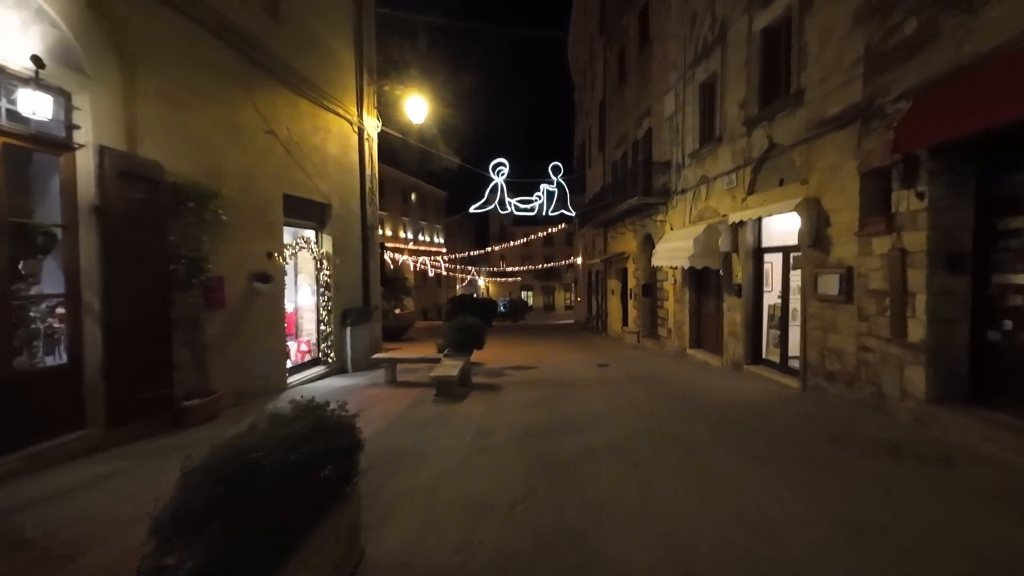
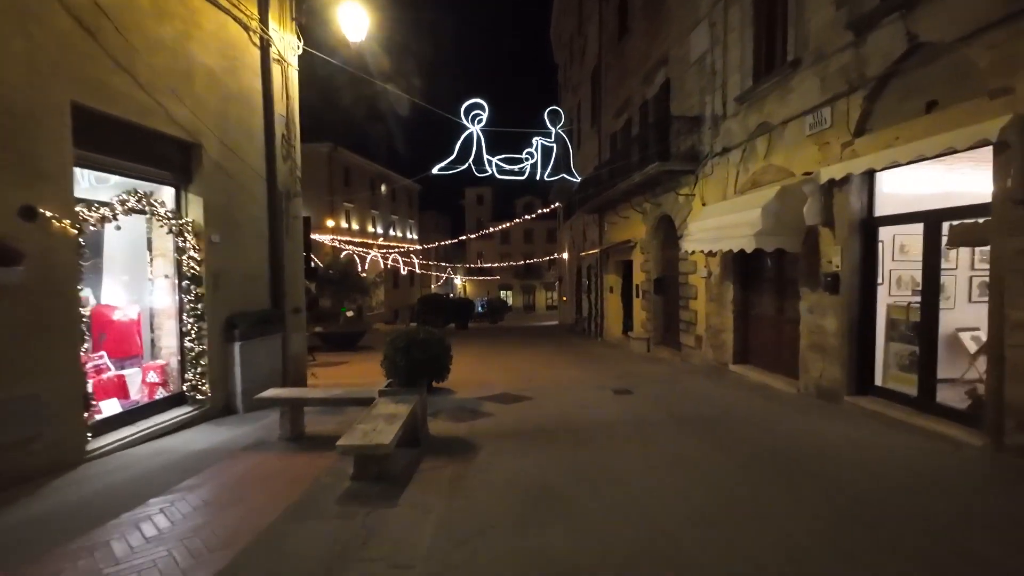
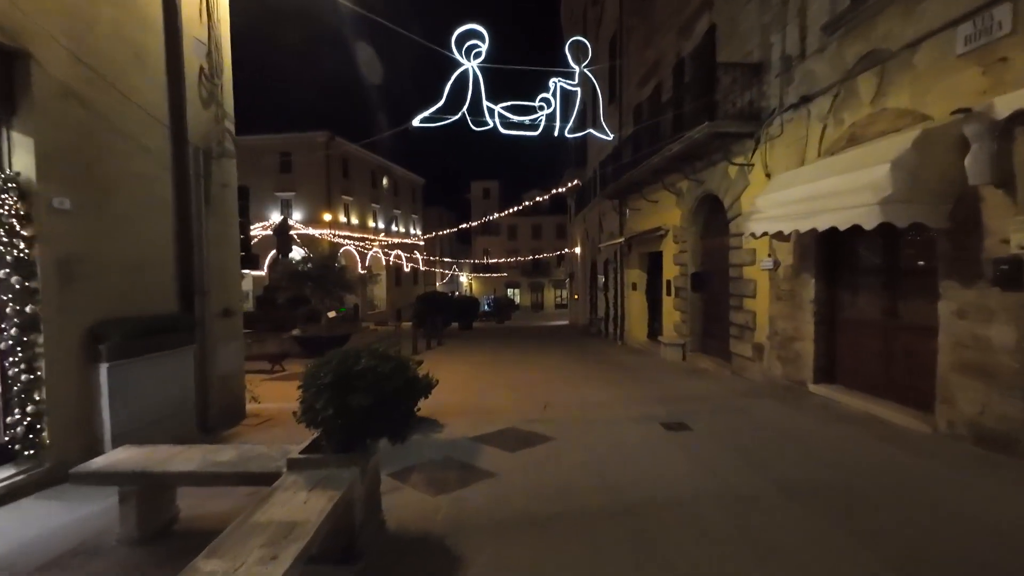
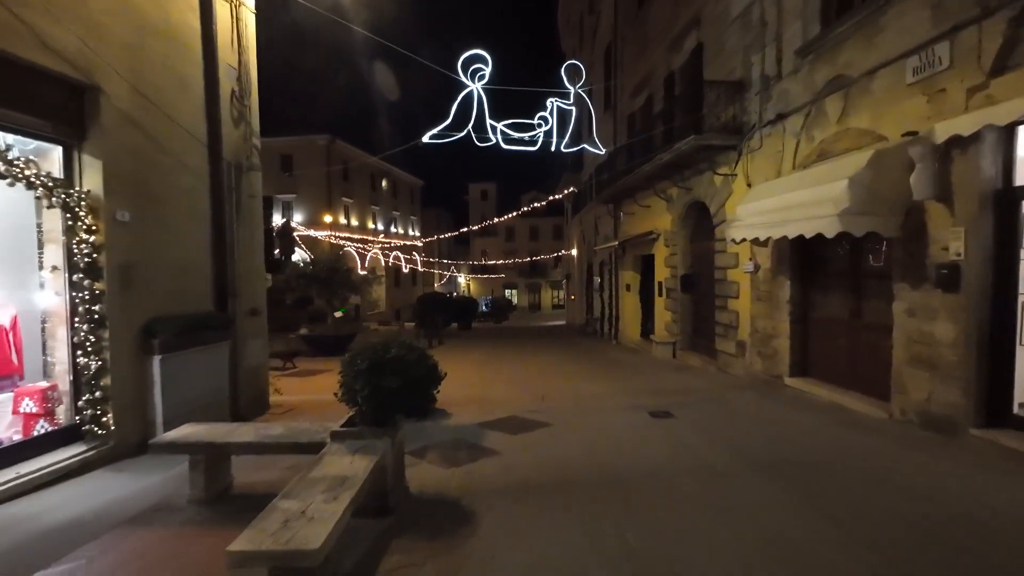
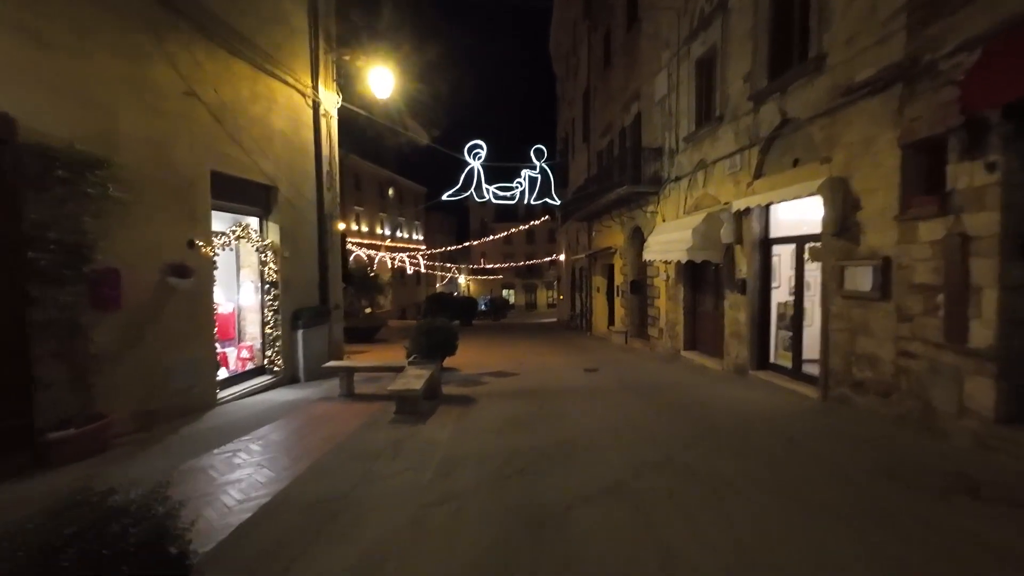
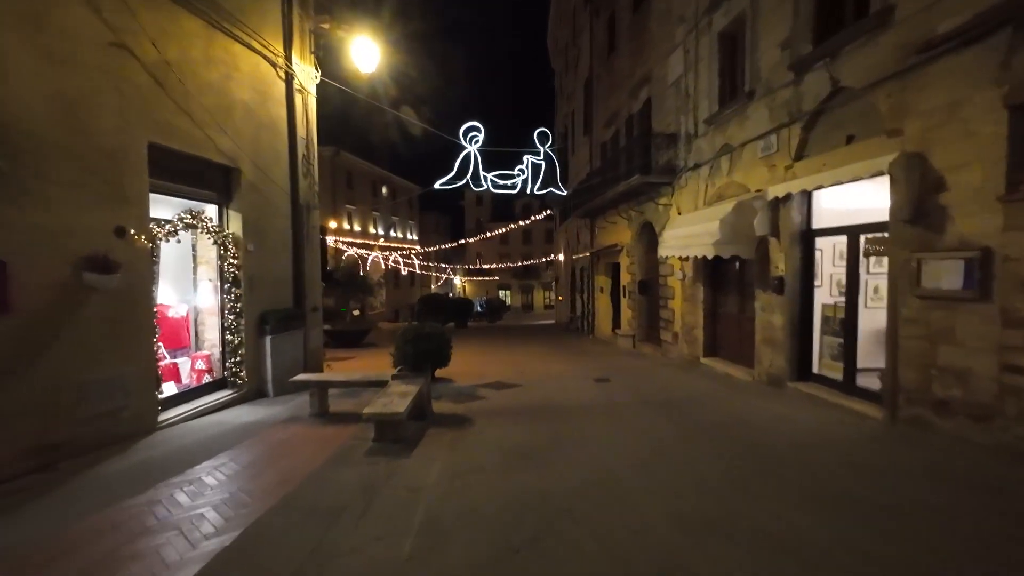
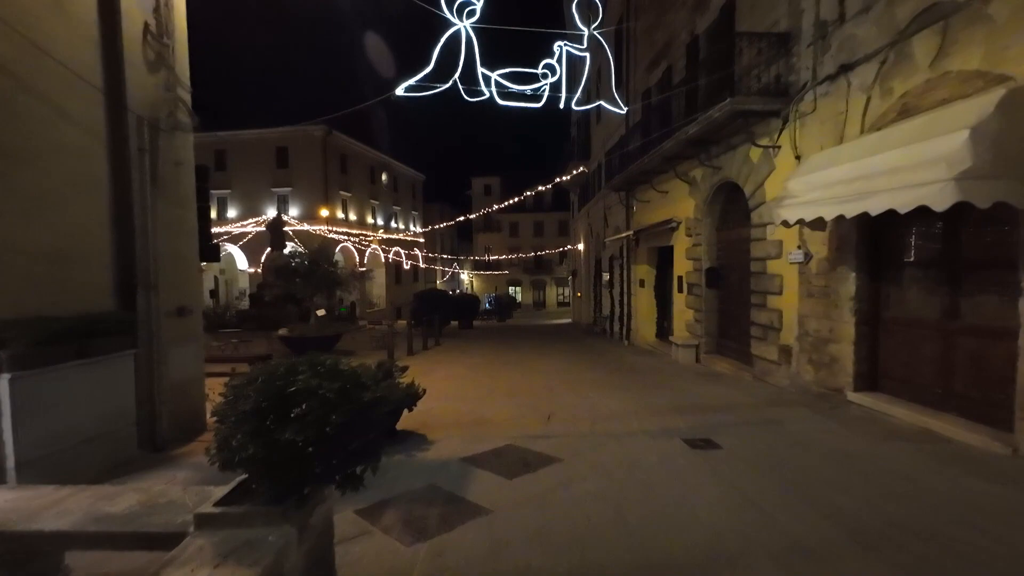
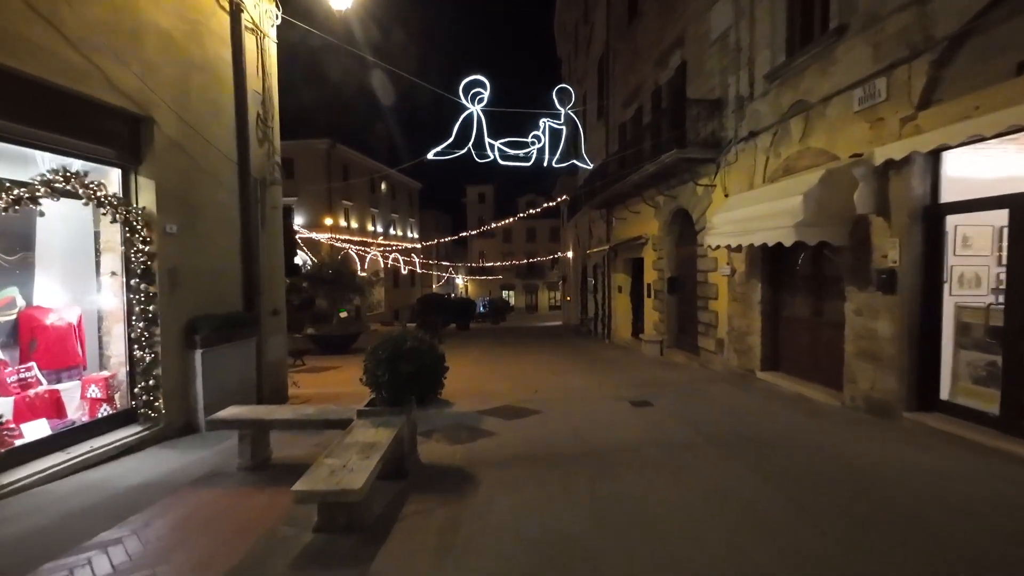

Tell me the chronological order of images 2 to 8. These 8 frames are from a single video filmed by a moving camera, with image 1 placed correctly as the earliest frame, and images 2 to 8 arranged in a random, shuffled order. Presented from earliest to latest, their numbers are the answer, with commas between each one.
5, 6, 2, 8, 4, 3, 7
